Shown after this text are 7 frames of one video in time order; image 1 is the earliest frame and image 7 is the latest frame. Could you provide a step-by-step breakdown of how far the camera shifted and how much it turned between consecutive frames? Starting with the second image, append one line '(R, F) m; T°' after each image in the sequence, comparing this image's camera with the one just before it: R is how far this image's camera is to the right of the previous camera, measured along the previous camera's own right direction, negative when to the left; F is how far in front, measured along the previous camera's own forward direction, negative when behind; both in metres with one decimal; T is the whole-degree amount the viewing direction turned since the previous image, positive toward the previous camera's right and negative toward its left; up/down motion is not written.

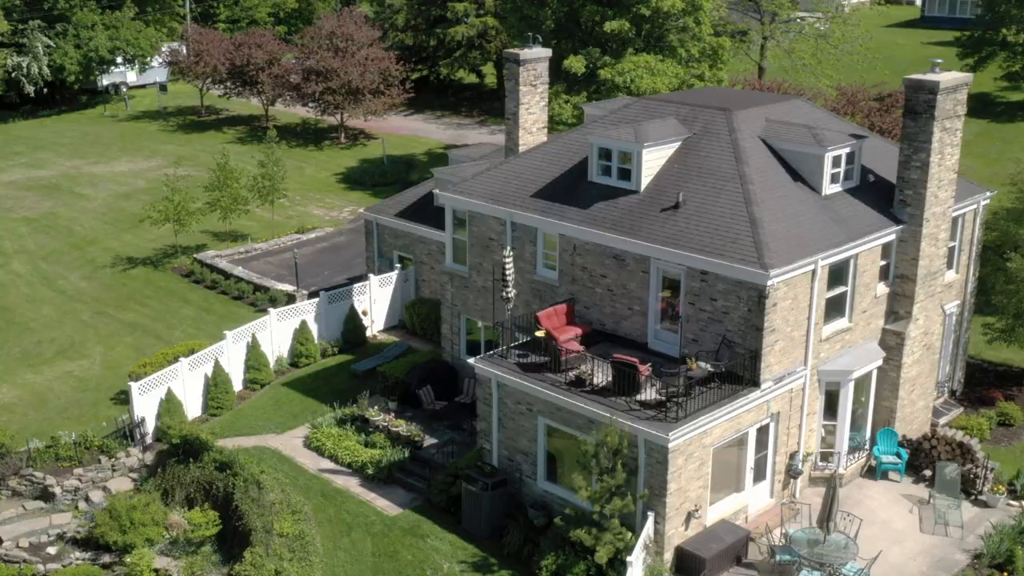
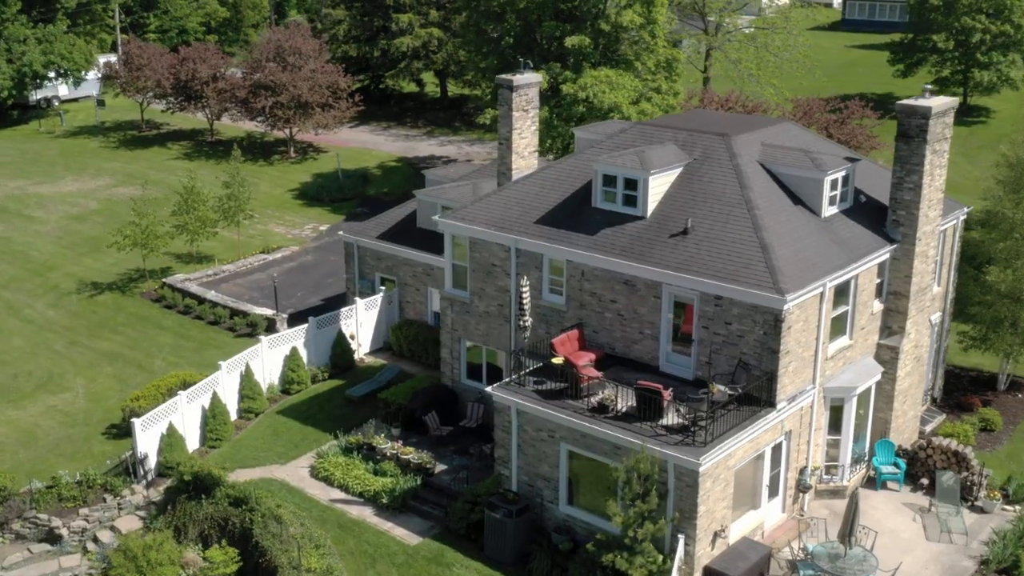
(-2.1, -0.2) m; +4°
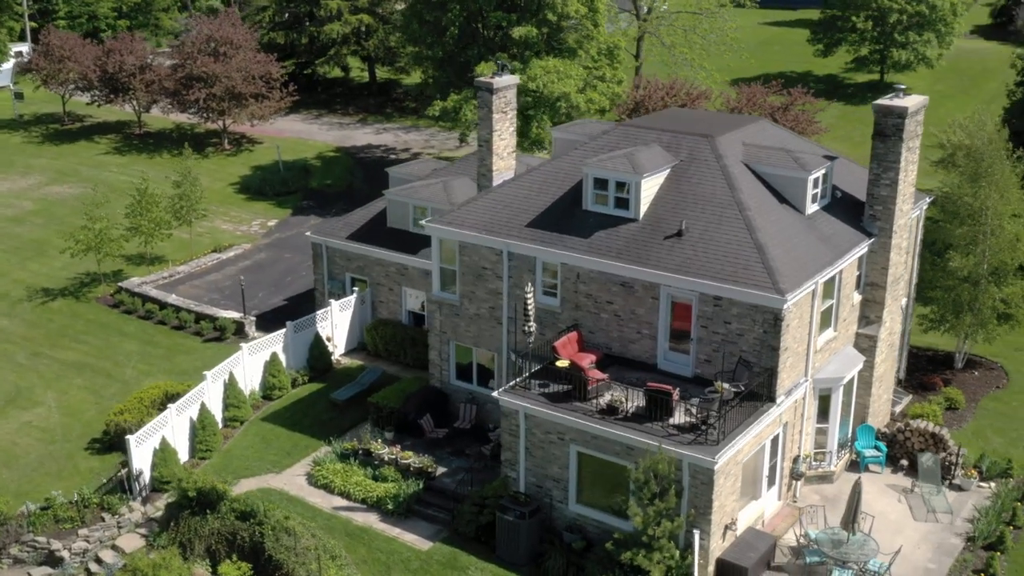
(-2.1, -0.3) m; +5°
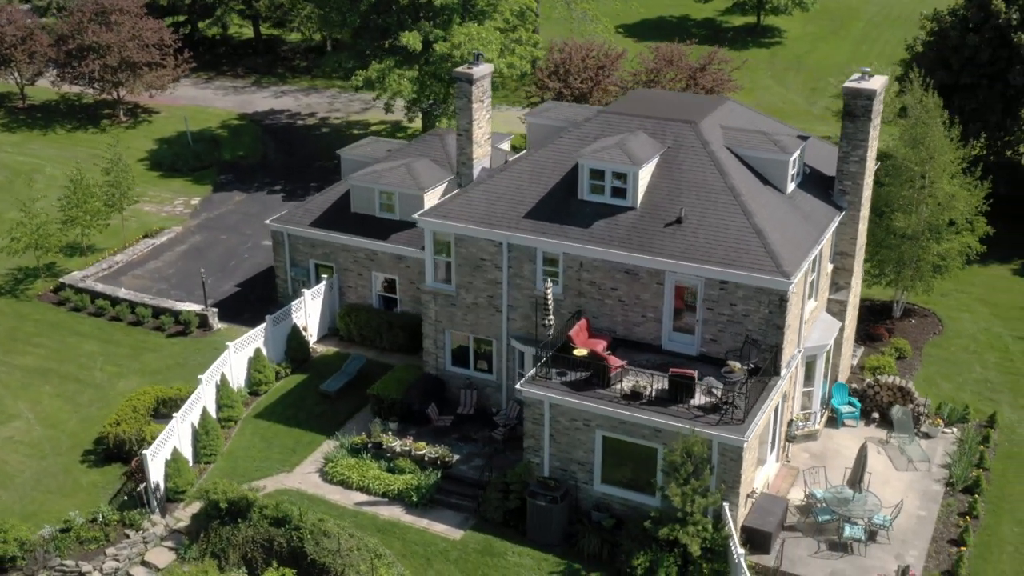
(-3.8, -0.5) m; +8°
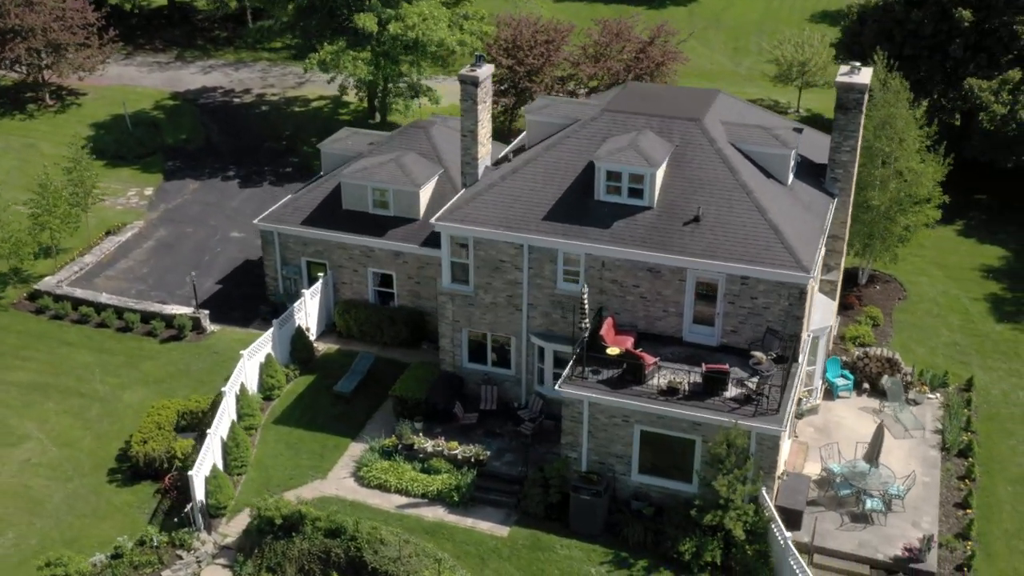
(-3.6, -0.6) m; +6°
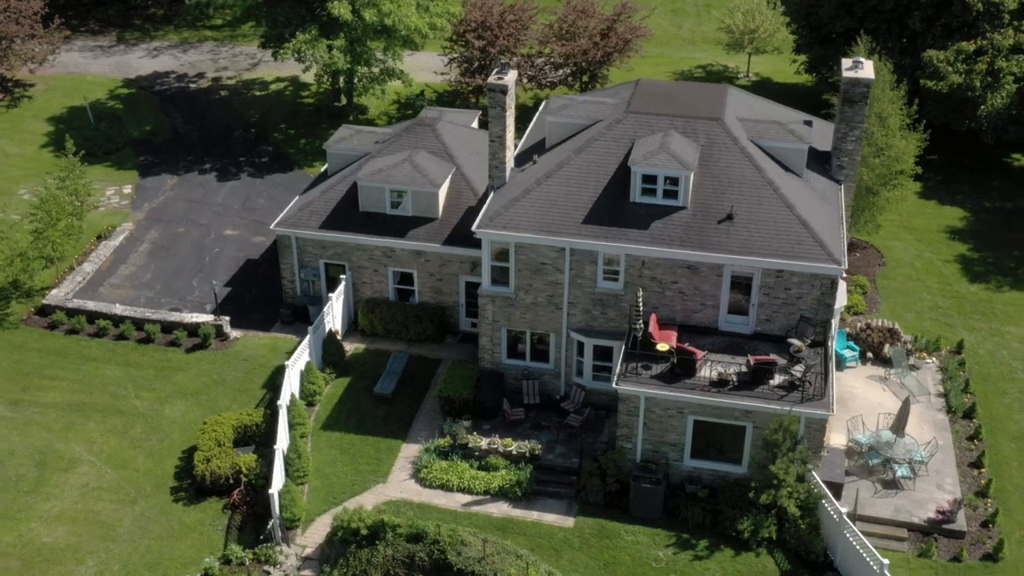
(-4.0, -1.0) m; +6°
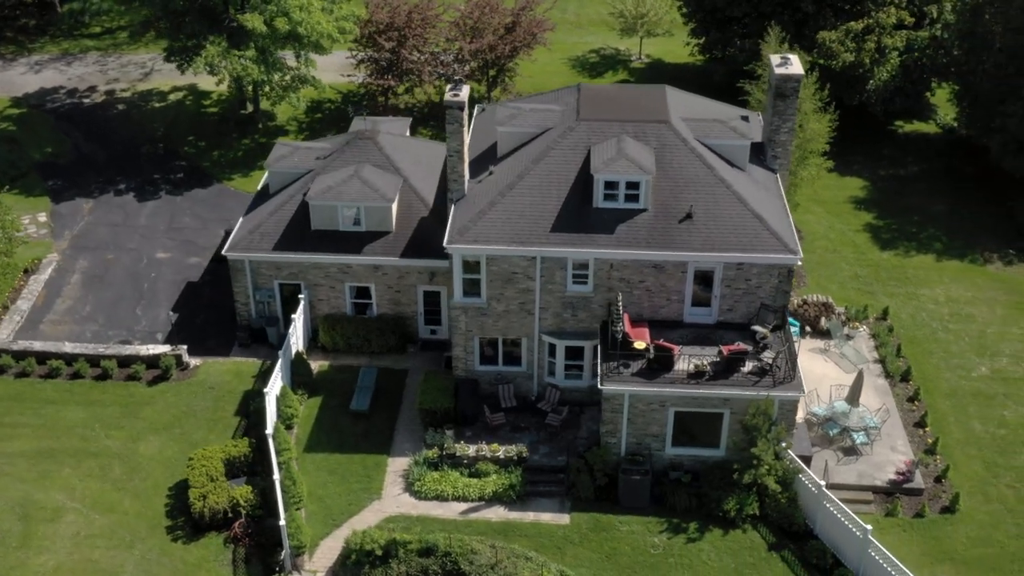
(-3.3, -0.7) m; +8°
